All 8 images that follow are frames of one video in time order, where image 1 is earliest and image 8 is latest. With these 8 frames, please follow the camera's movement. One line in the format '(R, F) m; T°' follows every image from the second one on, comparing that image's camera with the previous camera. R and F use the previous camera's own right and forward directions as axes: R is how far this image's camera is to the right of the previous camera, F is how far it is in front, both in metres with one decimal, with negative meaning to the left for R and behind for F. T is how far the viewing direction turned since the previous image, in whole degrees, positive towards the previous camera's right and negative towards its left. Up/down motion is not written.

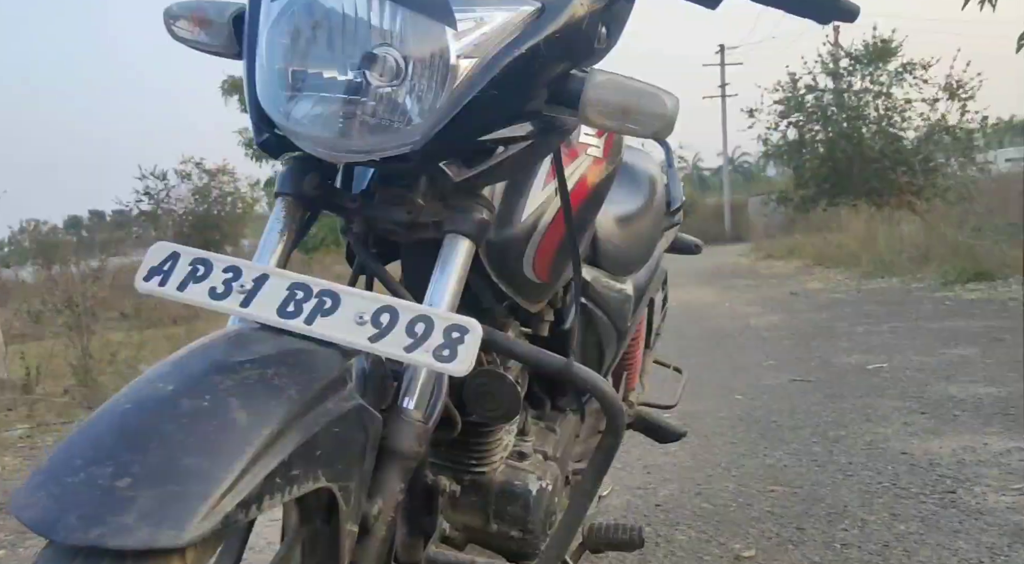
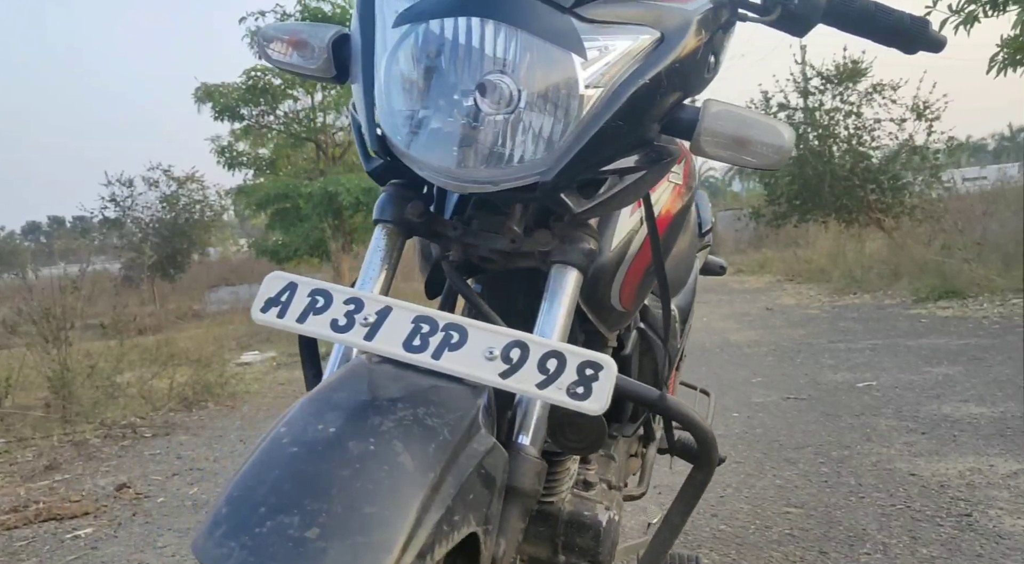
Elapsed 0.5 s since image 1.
(-0.2, 0.0) m; +2°
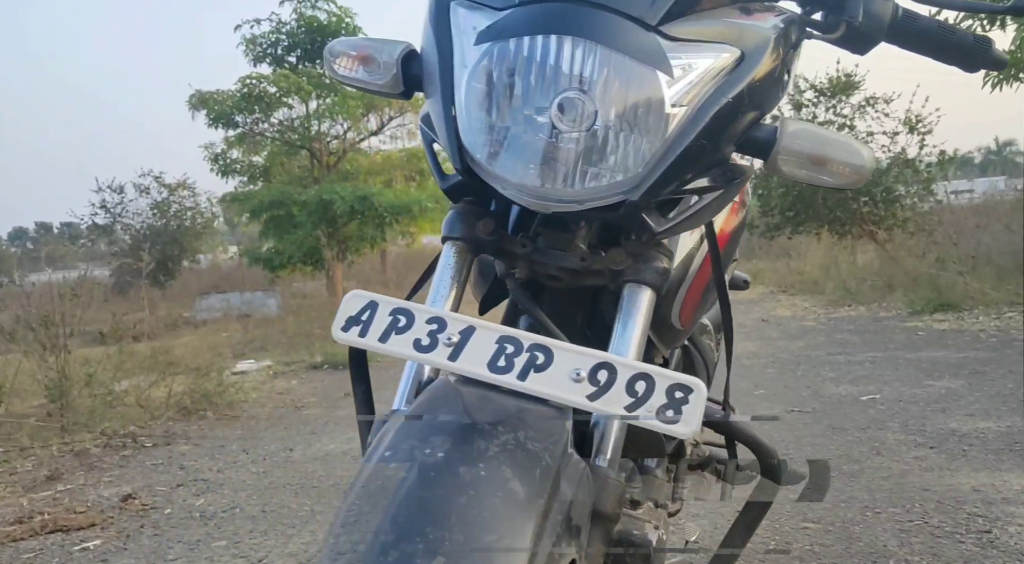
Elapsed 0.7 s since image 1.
(-0.1, 0.0) m; +1°
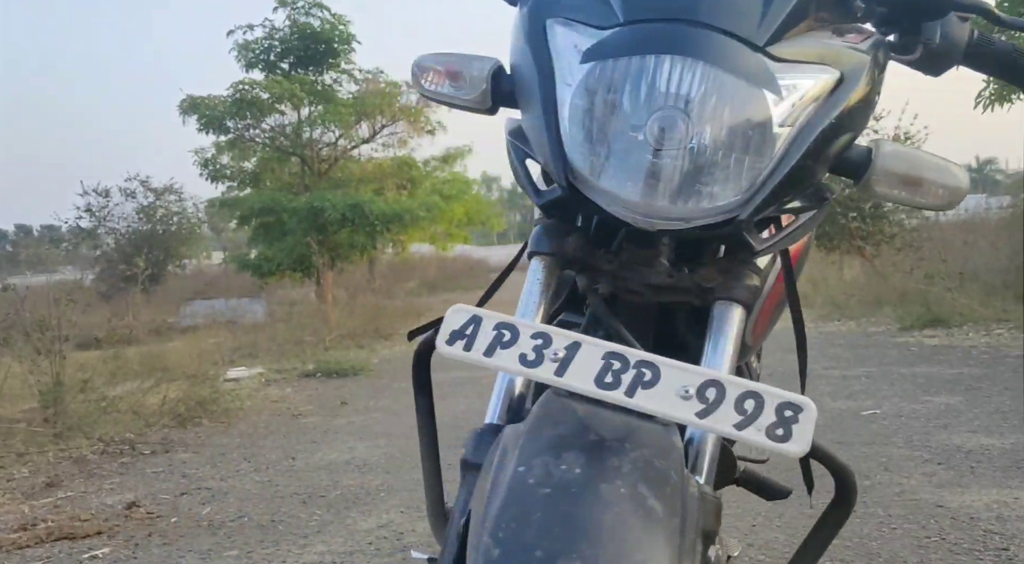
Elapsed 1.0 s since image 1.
(-0.2, 0.0) m; +1°
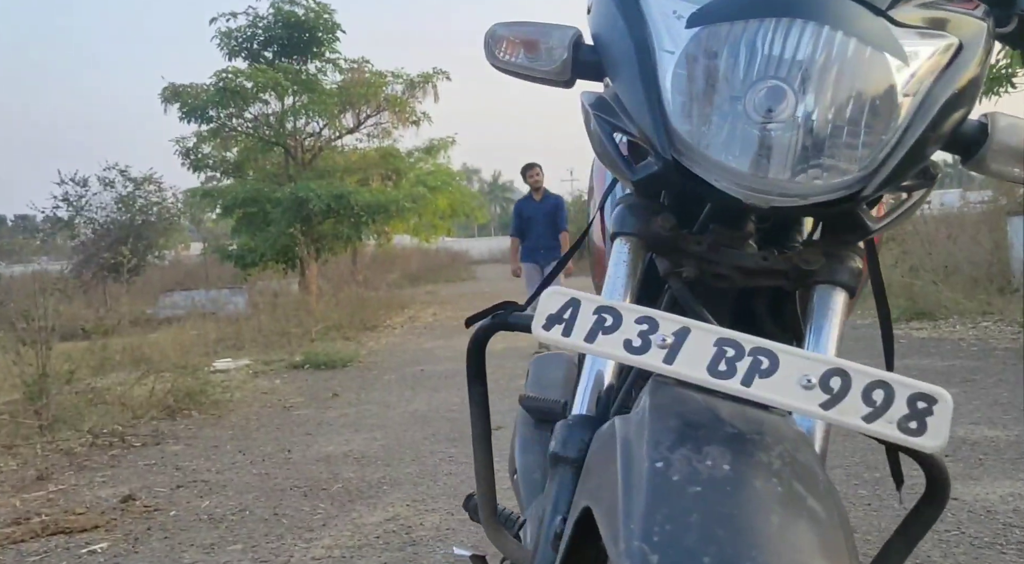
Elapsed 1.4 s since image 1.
(-0.1, +0.1) m; +1°
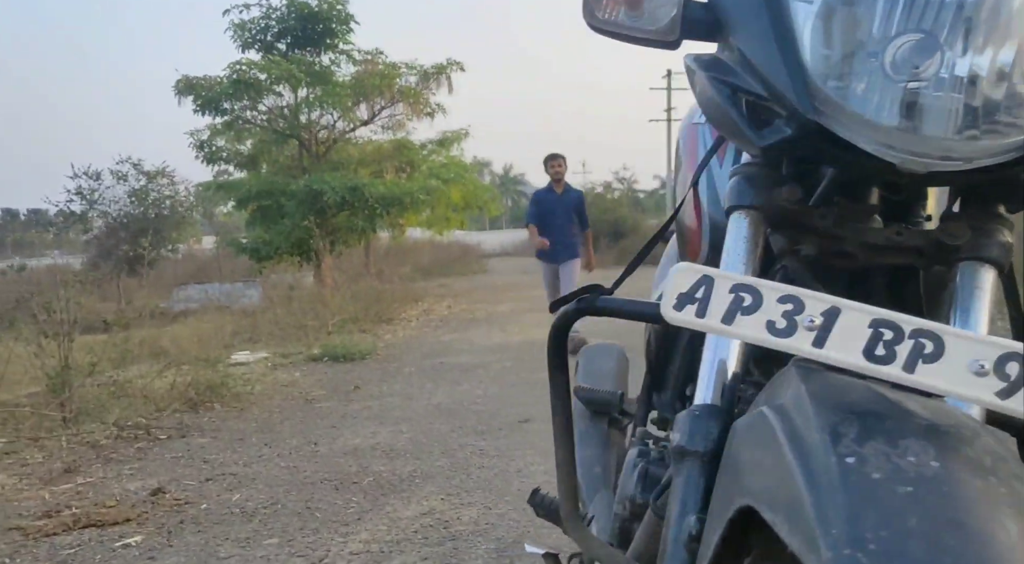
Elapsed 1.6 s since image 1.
(-0.1, +0.1) m; 0°
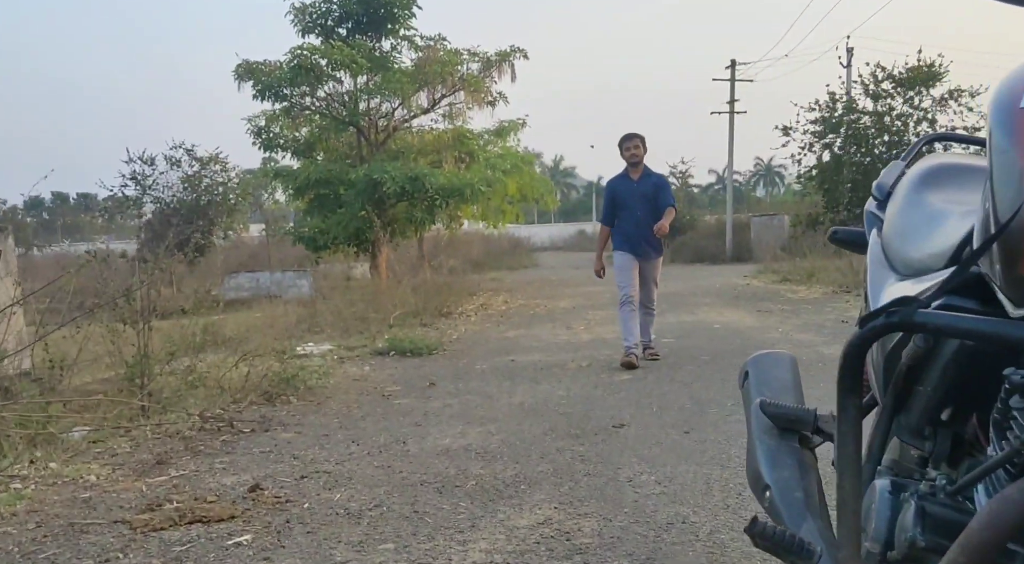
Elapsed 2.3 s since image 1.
(-0.5, +0.2) m; -1°
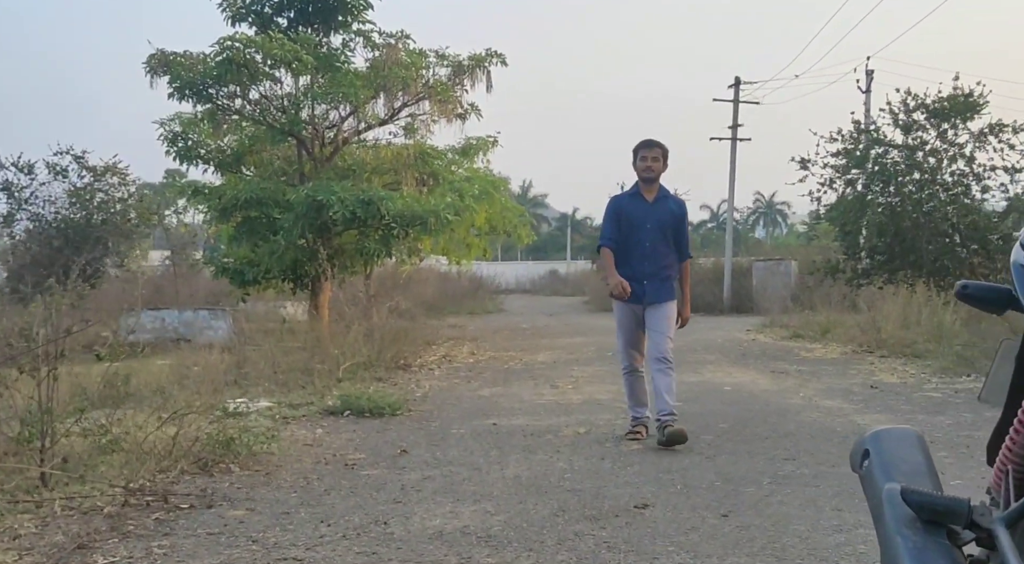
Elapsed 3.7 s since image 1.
(-0.6, +0.7) m; +8°
